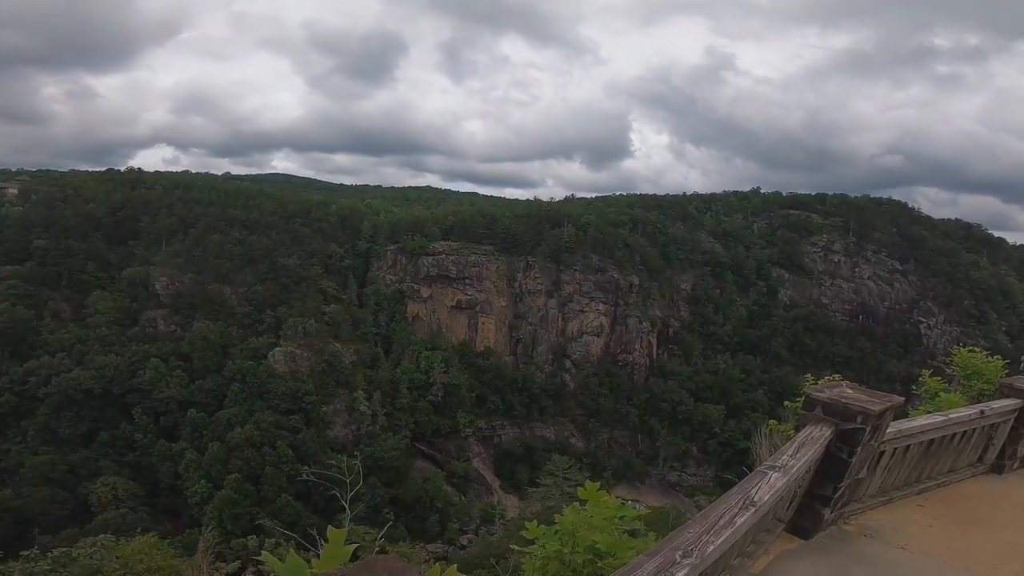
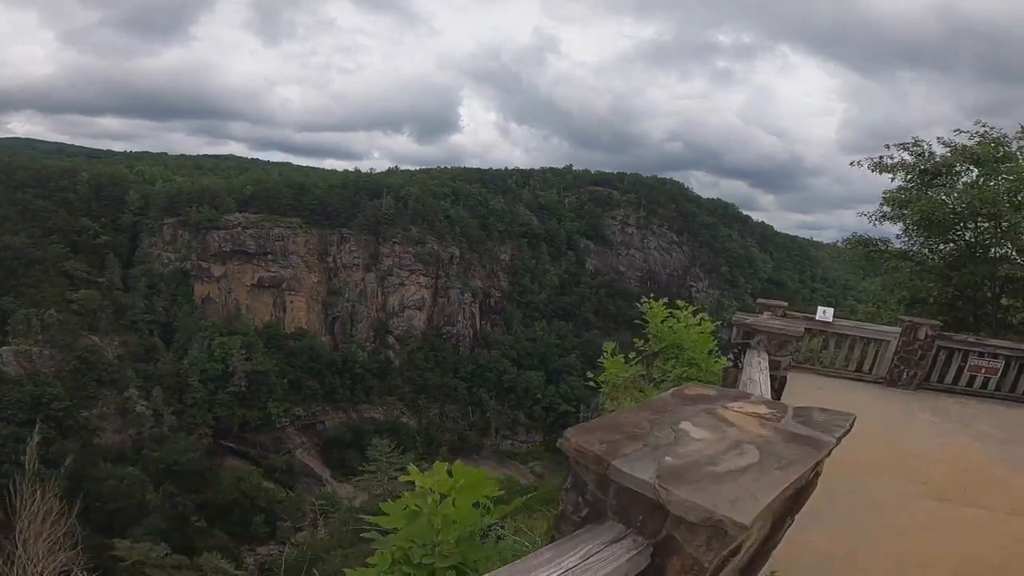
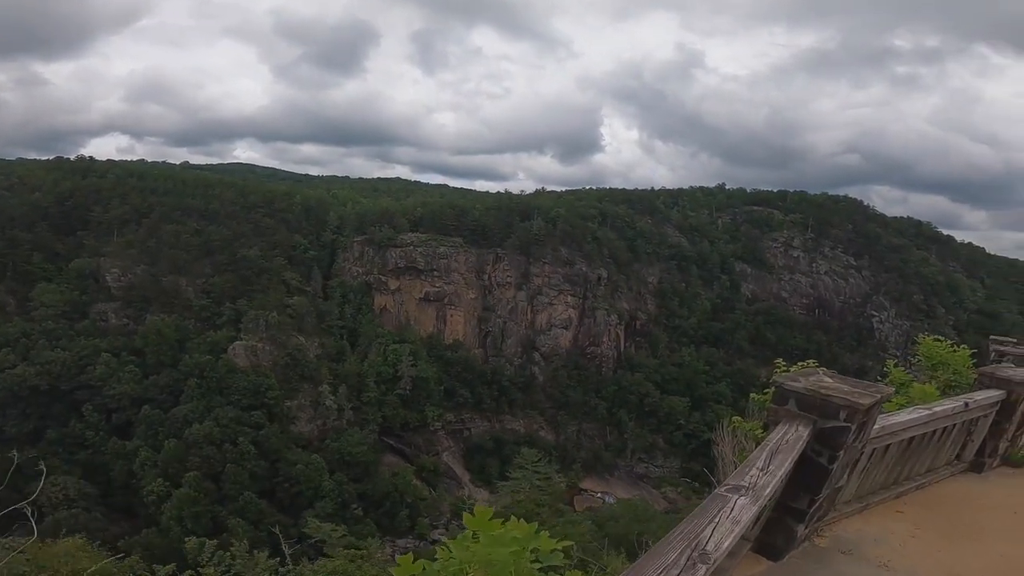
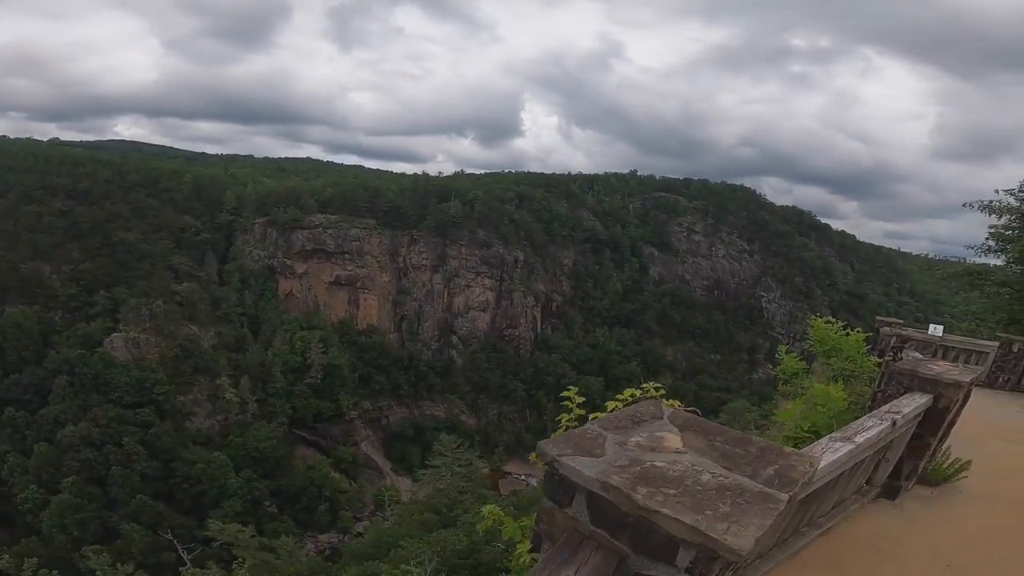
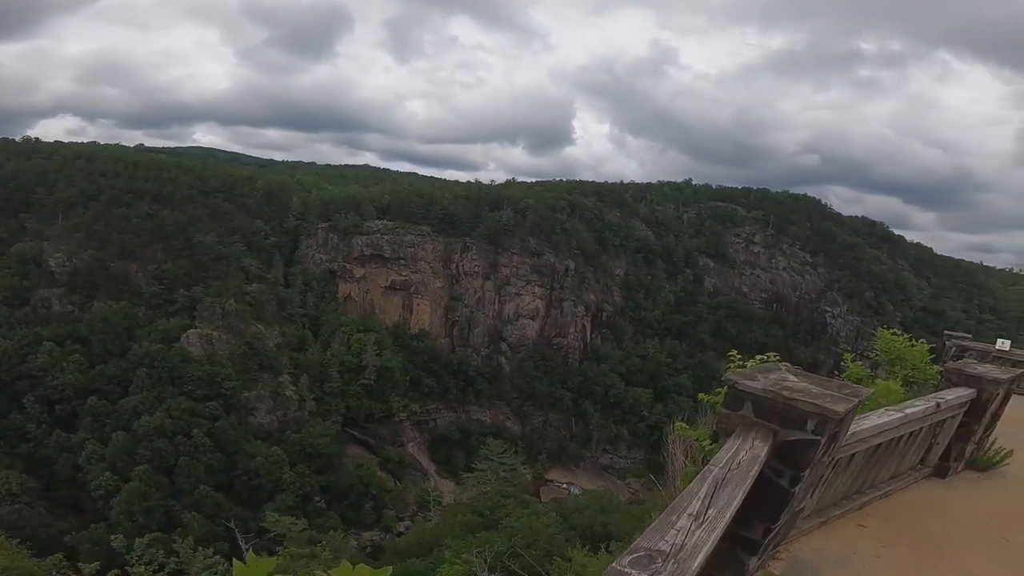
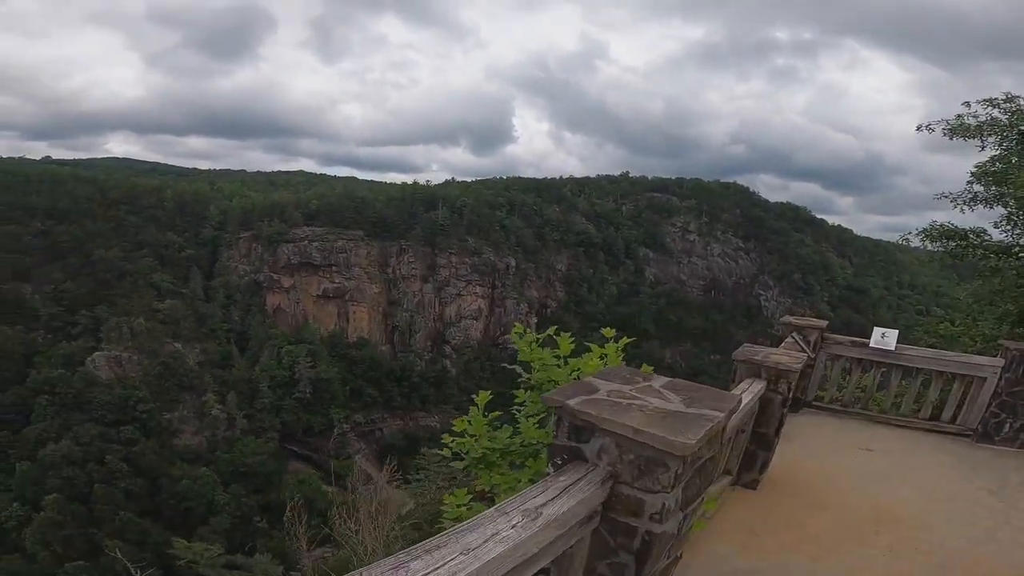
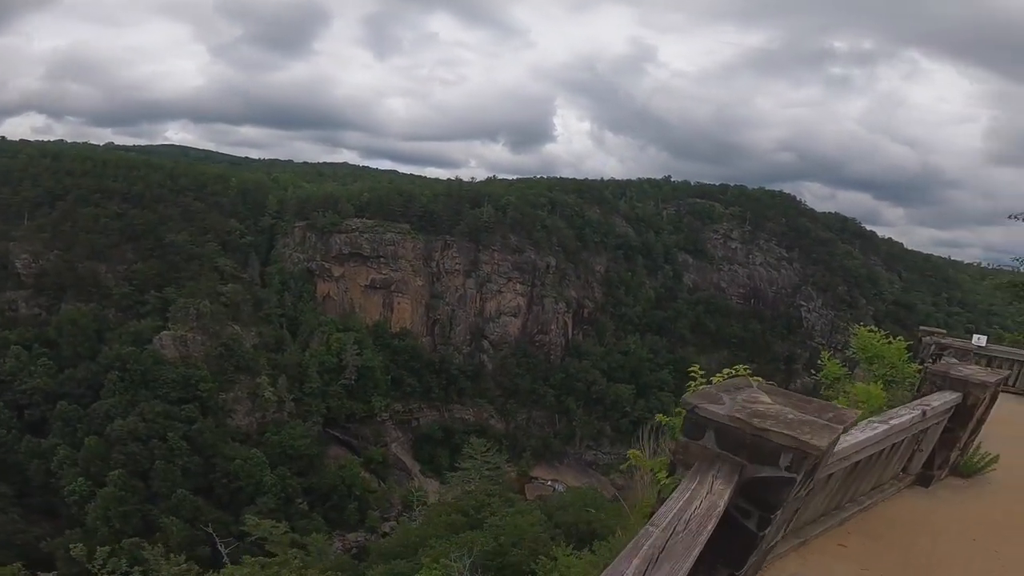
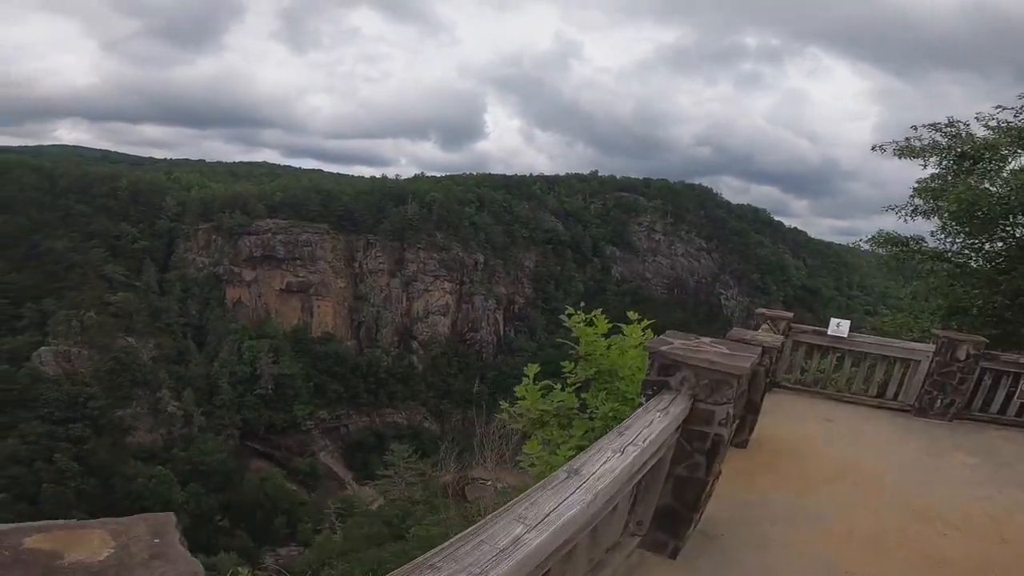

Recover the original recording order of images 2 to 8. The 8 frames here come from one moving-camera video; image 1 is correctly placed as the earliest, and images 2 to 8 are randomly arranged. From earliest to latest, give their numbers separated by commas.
3, 5, 7, 4, 2, 8, 6
